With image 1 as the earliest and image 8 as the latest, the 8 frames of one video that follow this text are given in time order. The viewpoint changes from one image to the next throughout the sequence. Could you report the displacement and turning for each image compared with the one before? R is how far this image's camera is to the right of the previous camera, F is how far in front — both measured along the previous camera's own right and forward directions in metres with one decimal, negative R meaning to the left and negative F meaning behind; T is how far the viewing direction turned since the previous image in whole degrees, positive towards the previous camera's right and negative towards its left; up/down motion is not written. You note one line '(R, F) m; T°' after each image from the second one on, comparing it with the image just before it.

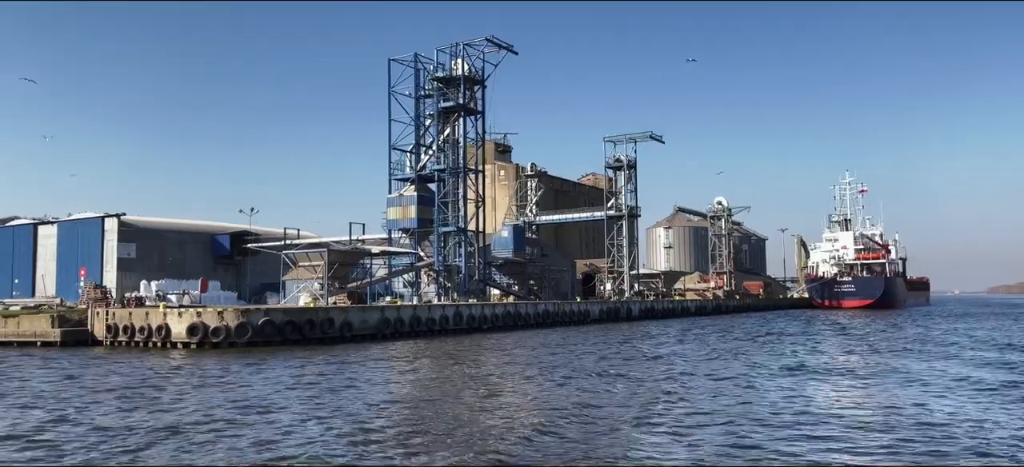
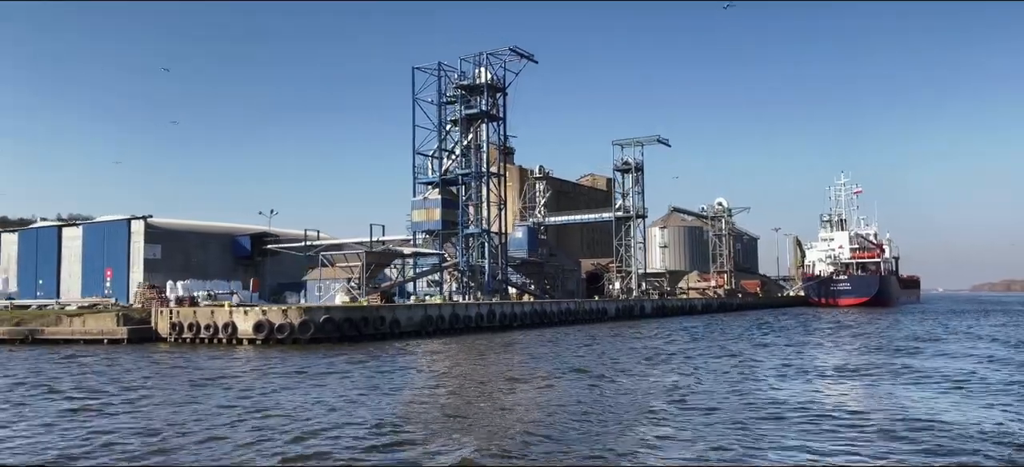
(-1.3, -1.3) m; +1°
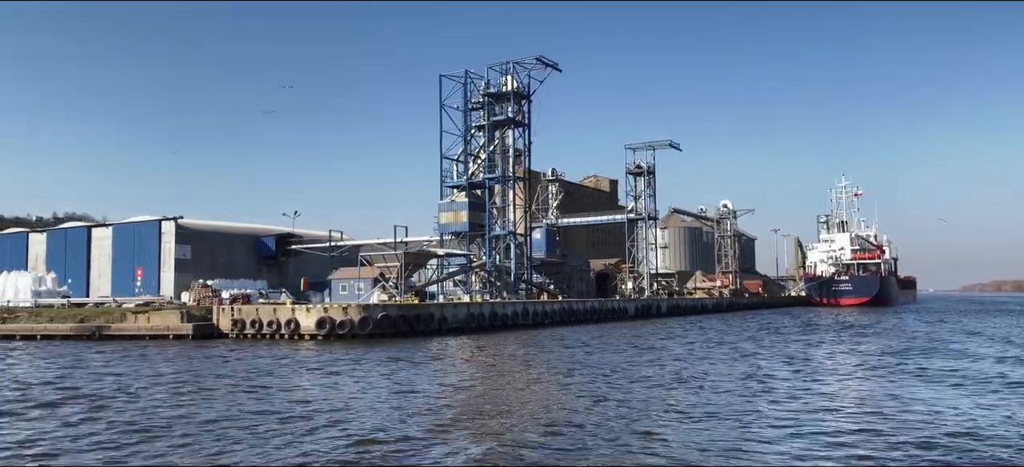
(-1.3, -1.3) m; 0°
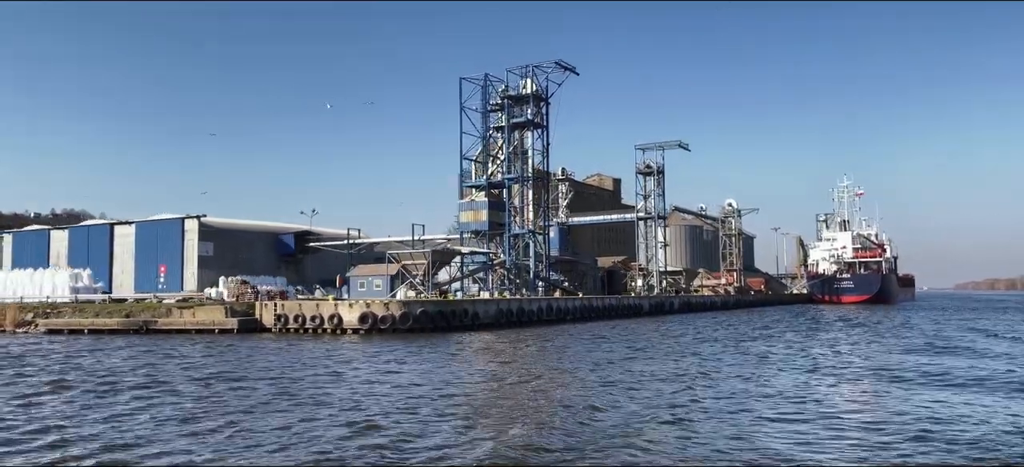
(-1.0, -1.0) m; 0°
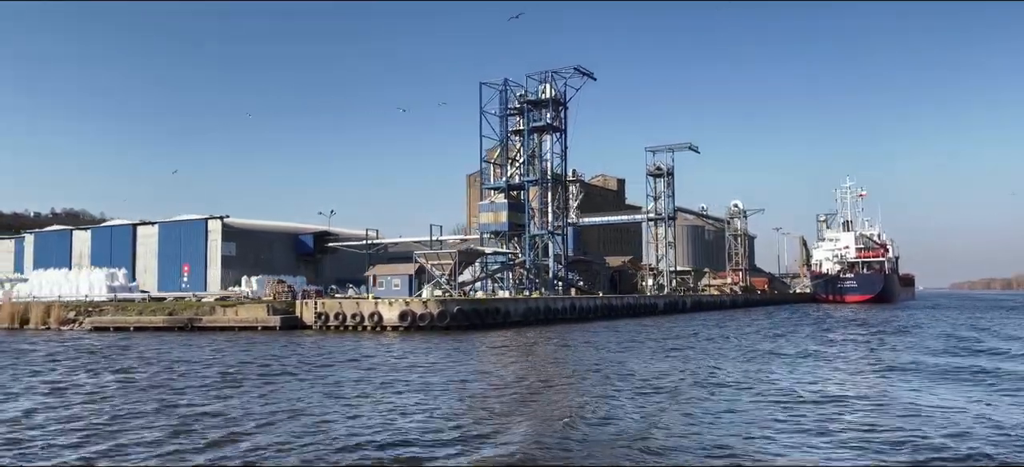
(-1.0, -1.0) m; 0°
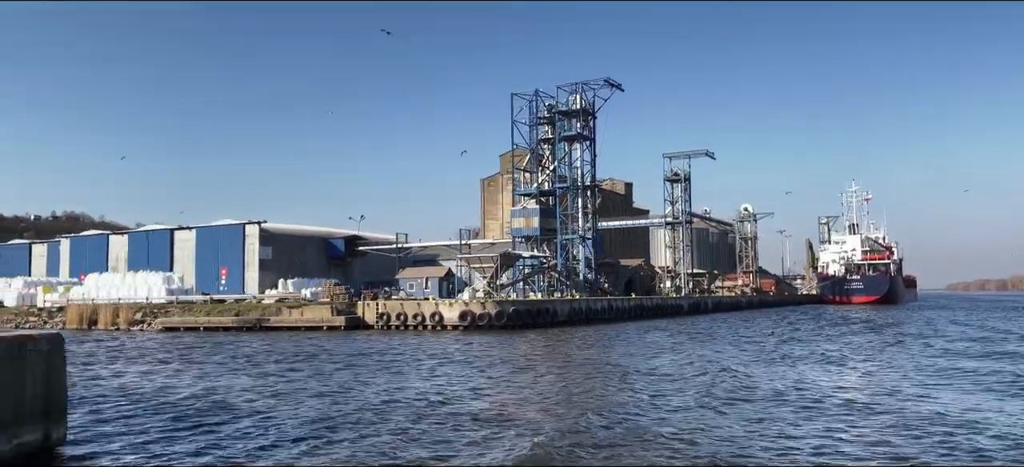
(-1.7, -1.6) m; 0°
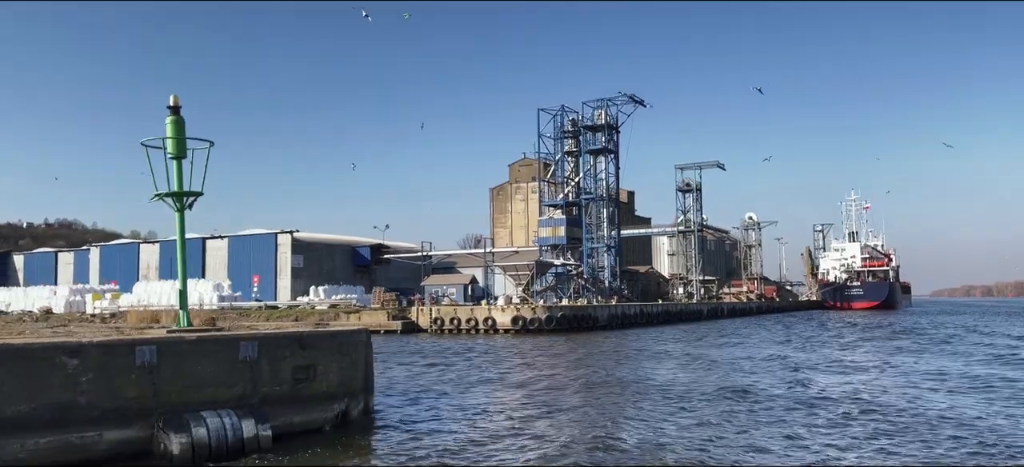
(-1.9, -1.7) m; +1°
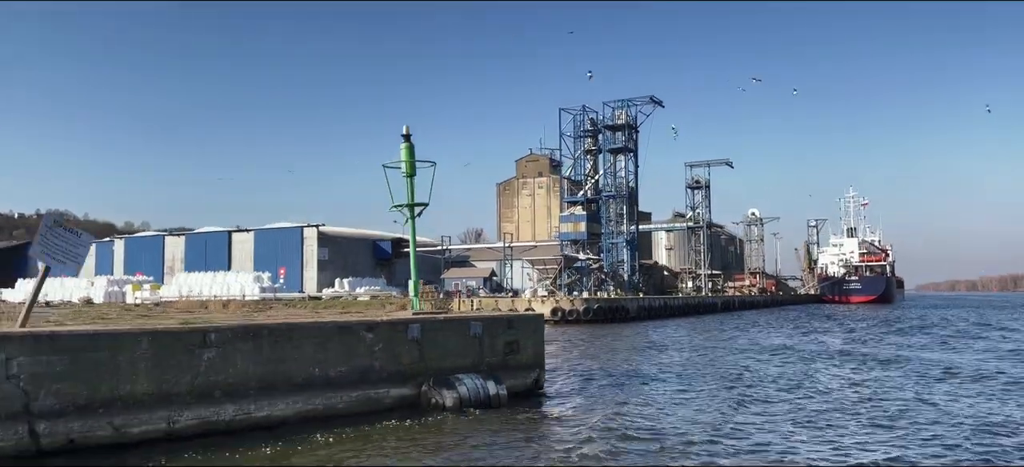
(-1.7, -1.6) m; +1°
